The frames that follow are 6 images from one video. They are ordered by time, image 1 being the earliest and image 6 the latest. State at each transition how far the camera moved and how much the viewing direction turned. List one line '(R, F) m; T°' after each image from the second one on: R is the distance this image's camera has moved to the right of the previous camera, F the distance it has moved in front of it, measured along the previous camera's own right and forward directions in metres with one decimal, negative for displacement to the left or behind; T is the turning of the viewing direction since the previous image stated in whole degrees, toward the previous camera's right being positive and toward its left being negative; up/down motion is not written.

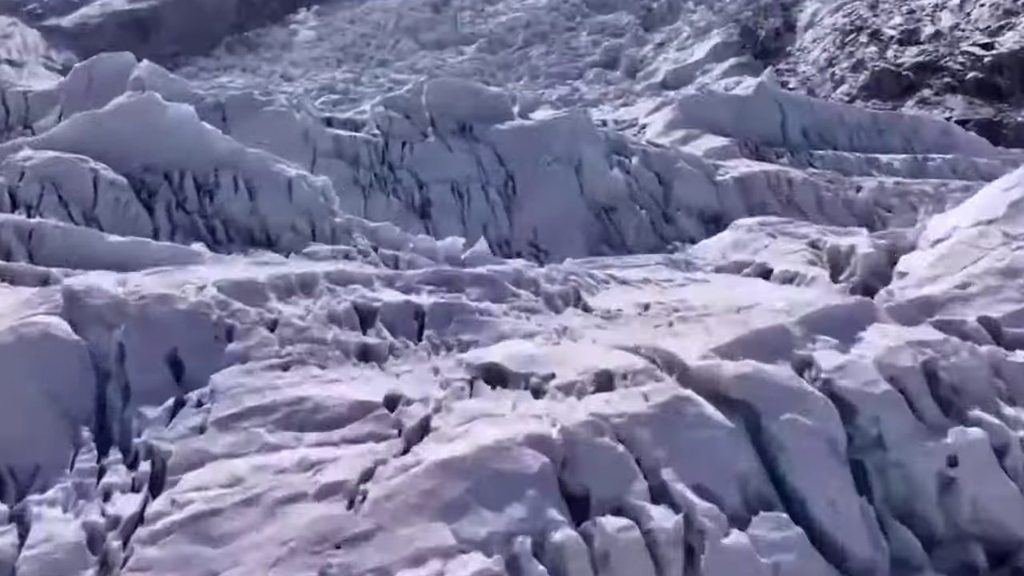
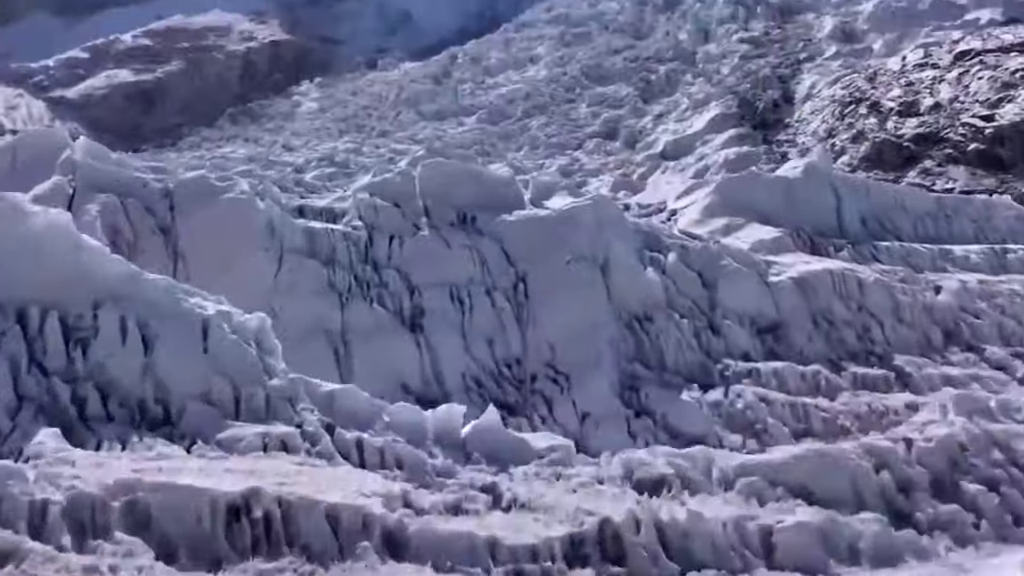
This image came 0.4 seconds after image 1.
(0.0, +0.3) m; 0°
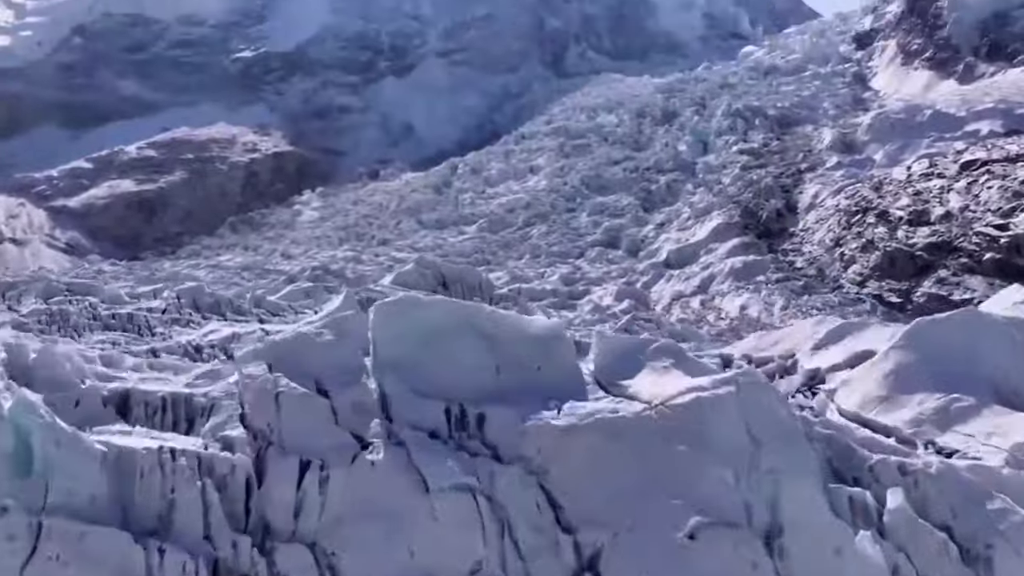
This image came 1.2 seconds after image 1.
(0.0, +0.7) m; 0°
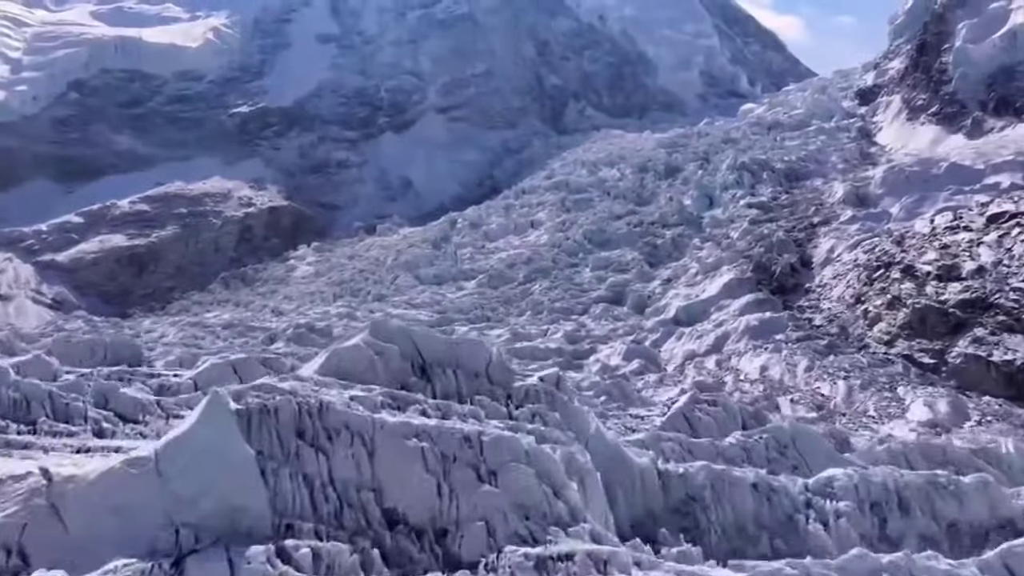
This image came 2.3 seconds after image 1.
(-0.1, +1.6) m; 0°
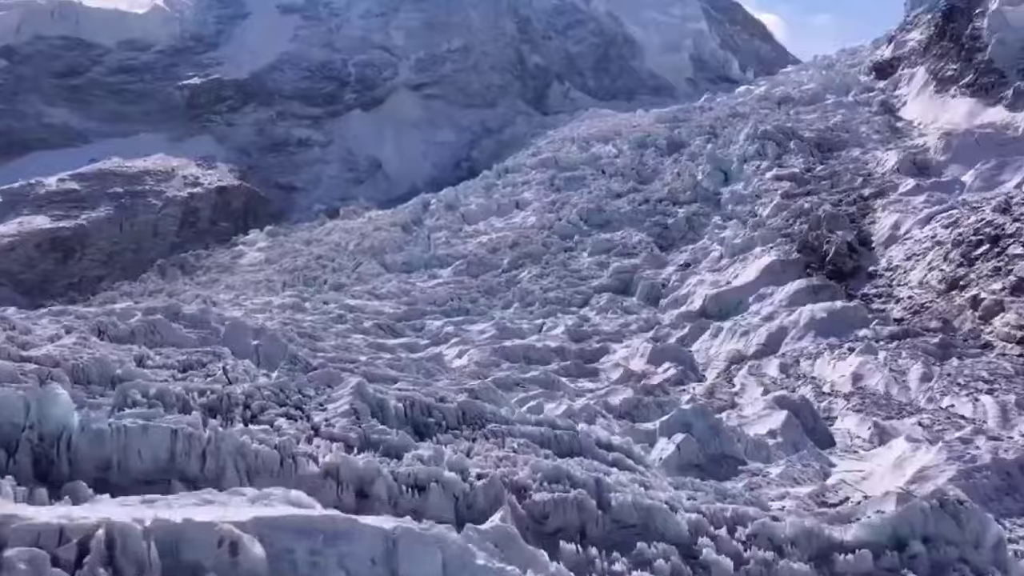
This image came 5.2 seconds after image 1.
(-0.2, +6.6) m; +1°
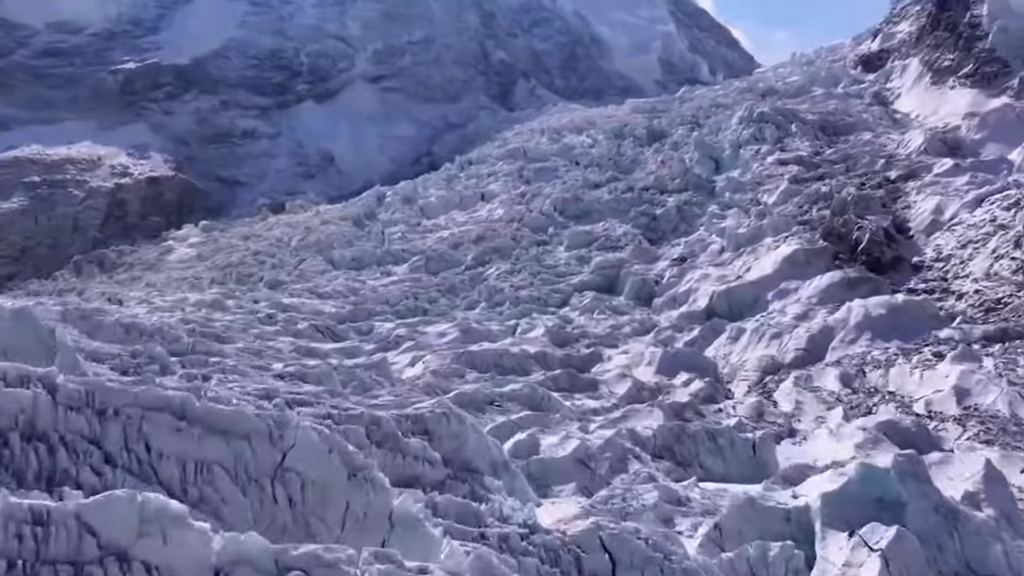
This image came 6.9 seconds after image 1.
(-0.1, +4.7) m; +2°
